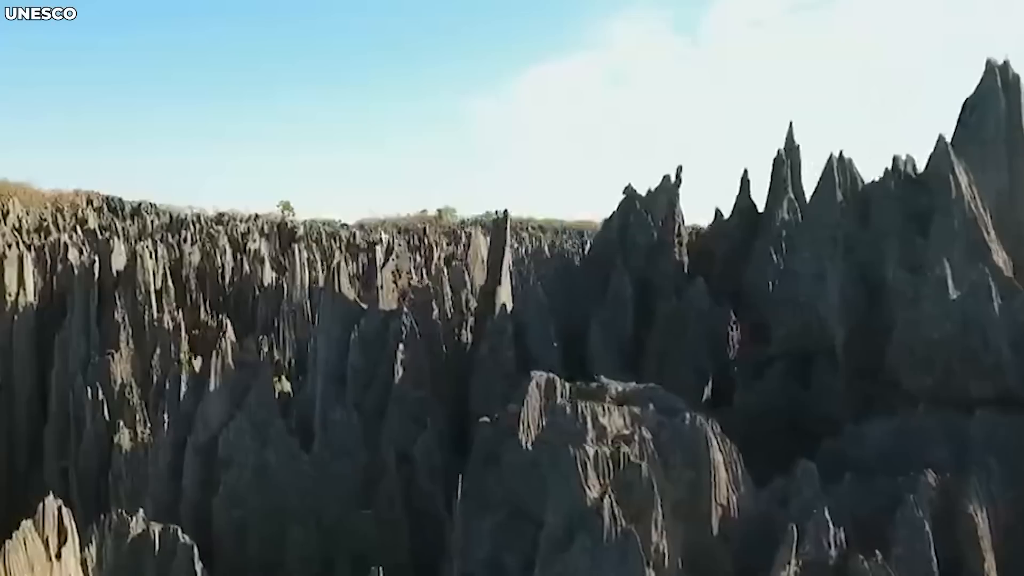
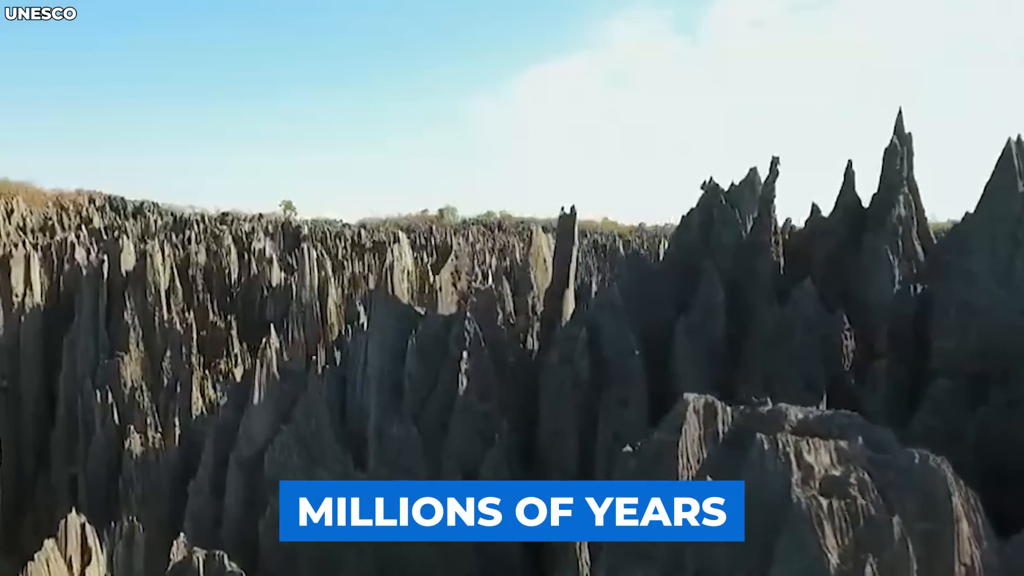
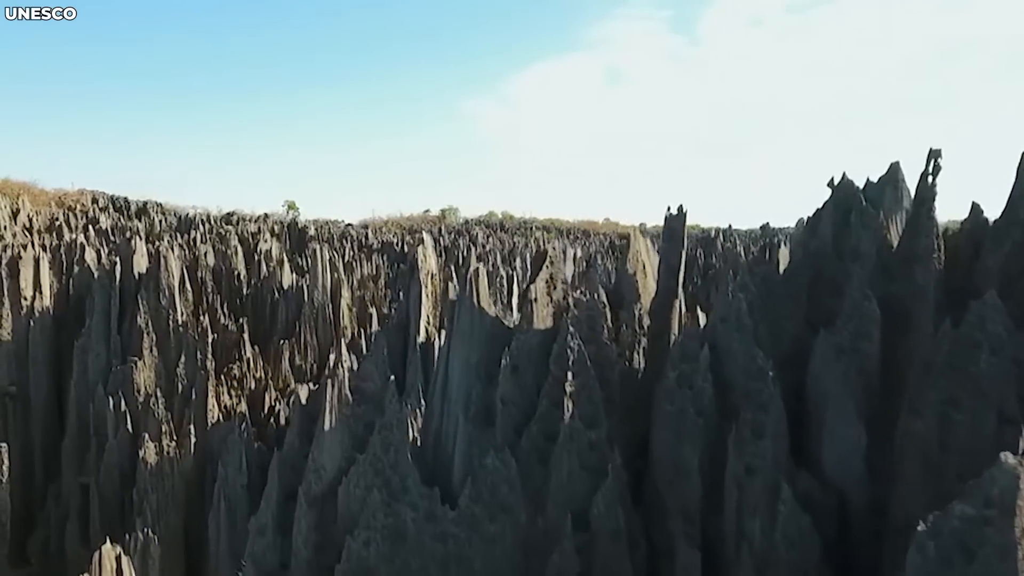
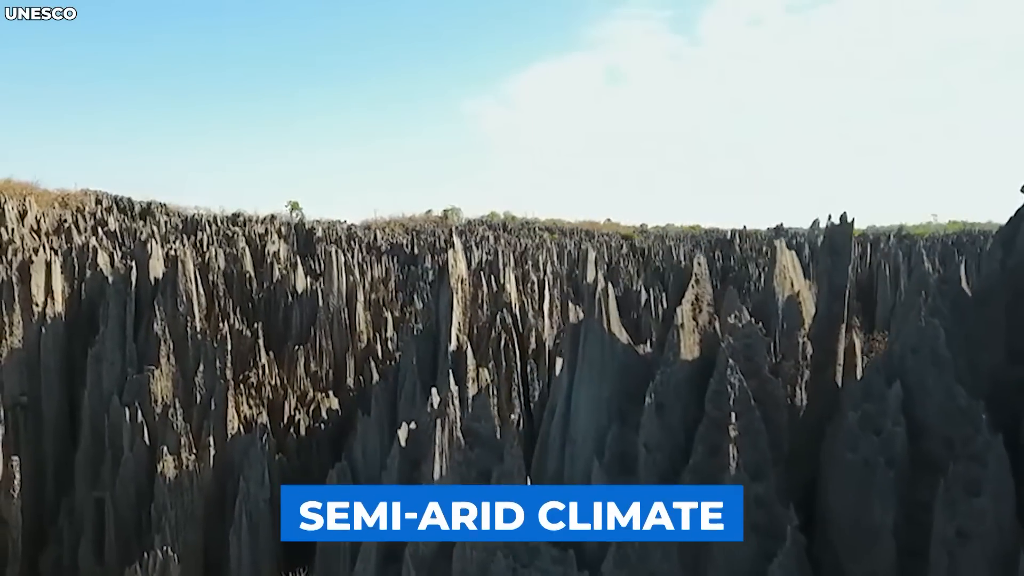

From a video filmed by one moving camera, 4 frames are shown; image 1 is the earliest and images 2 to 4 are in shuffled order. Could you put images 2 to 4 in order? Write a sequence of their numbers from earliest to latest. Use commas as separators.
2, 3, 4
